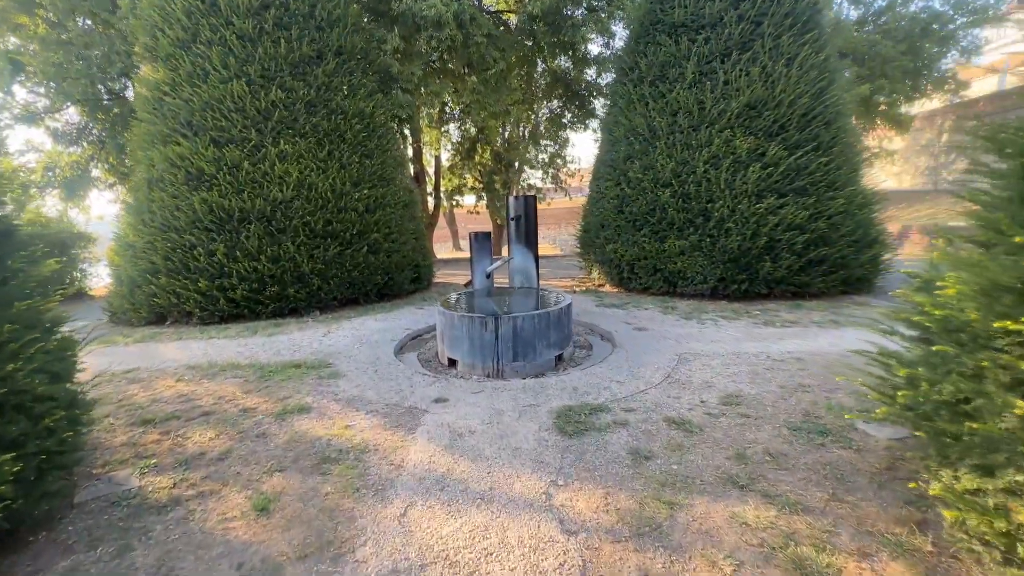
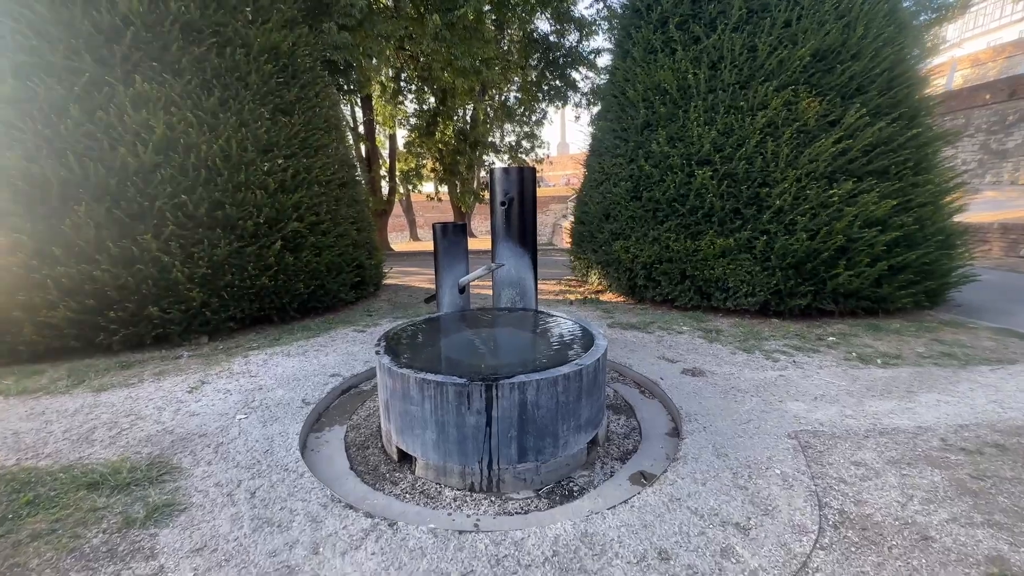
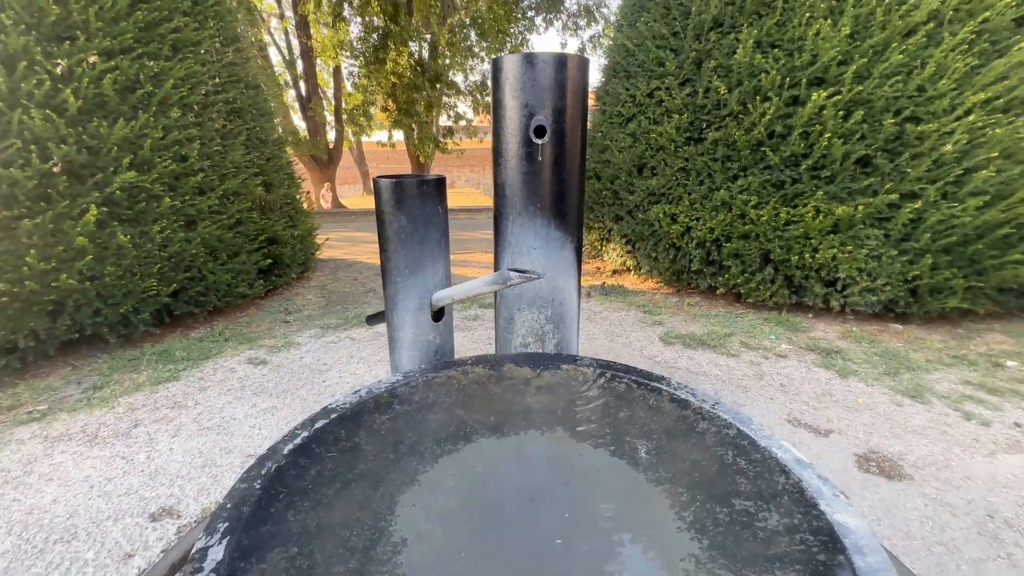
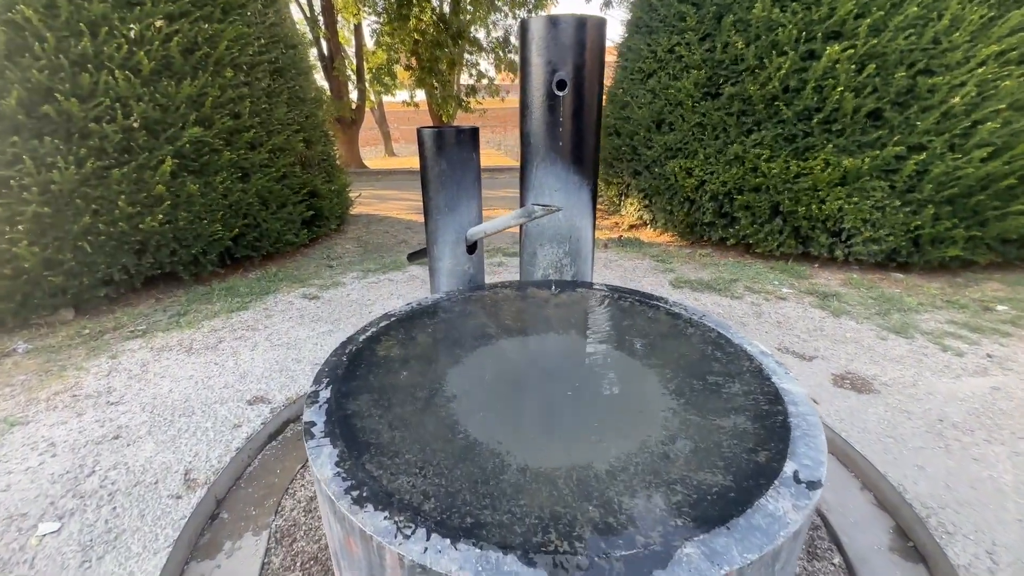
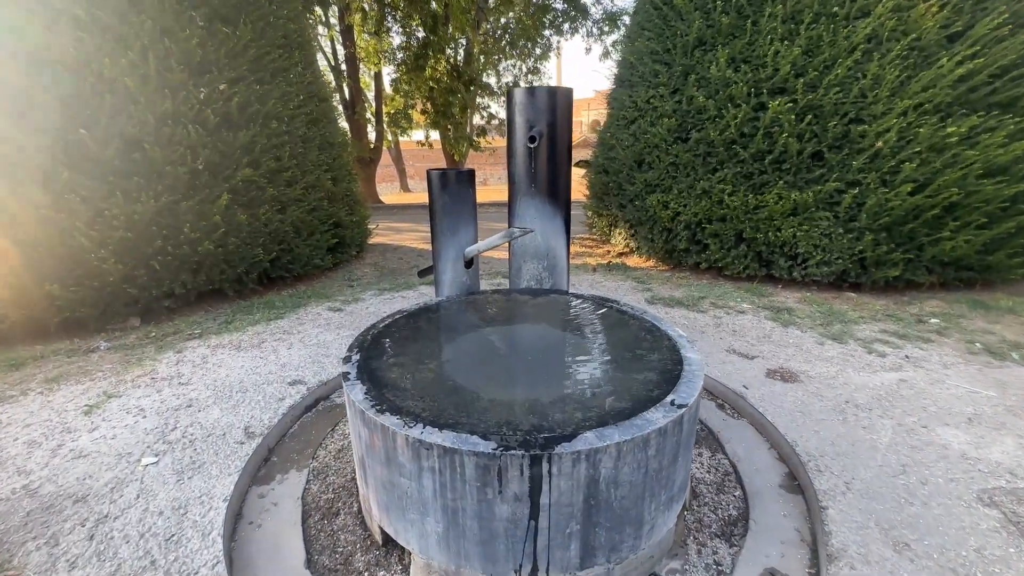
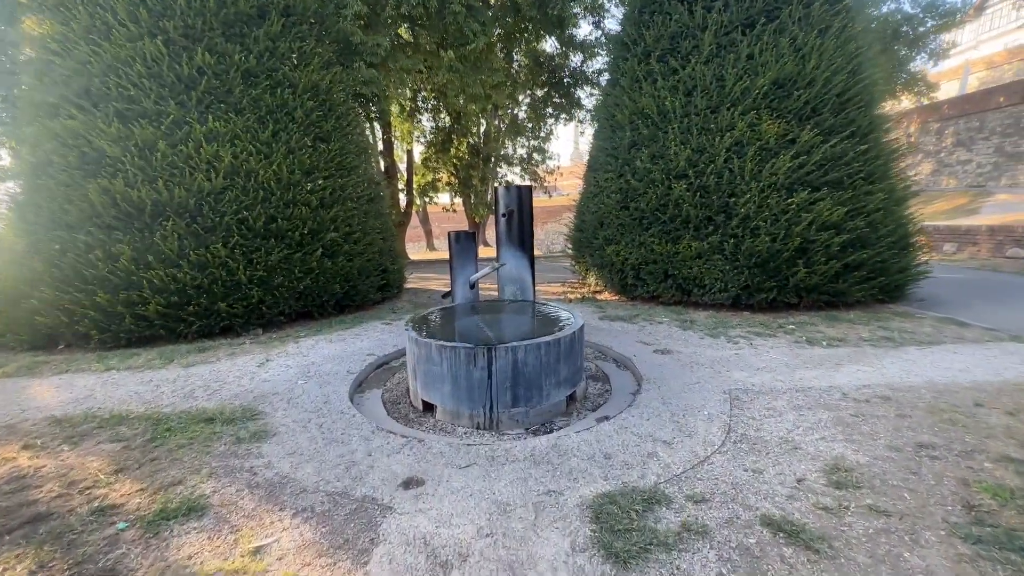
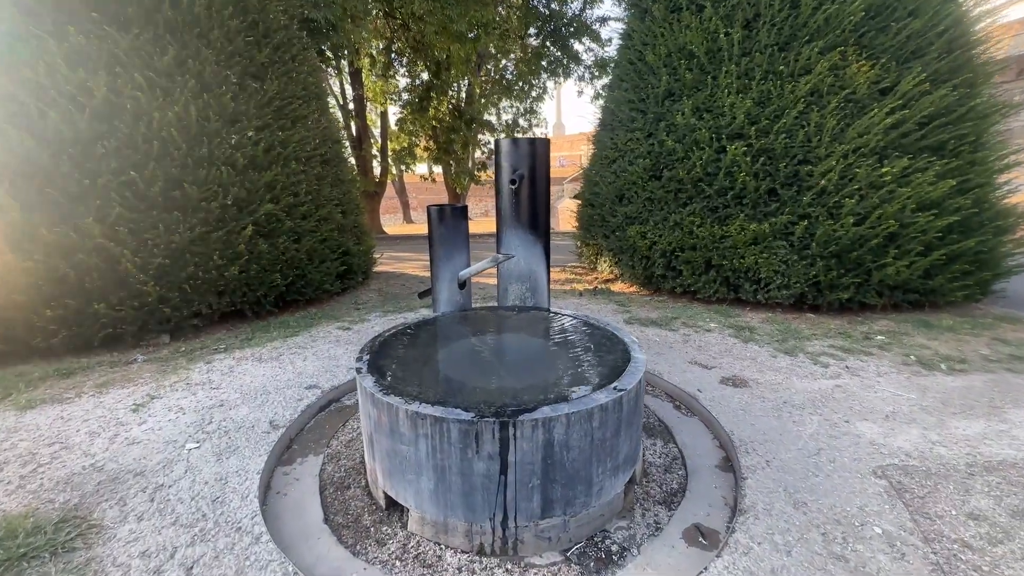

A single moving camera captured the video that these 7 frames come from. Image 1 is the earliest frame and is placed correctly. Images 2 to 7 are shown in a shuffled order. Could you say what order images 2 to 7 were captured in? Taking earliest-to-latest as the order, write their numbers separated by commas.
6, 2, 7, 5, 4, 3
